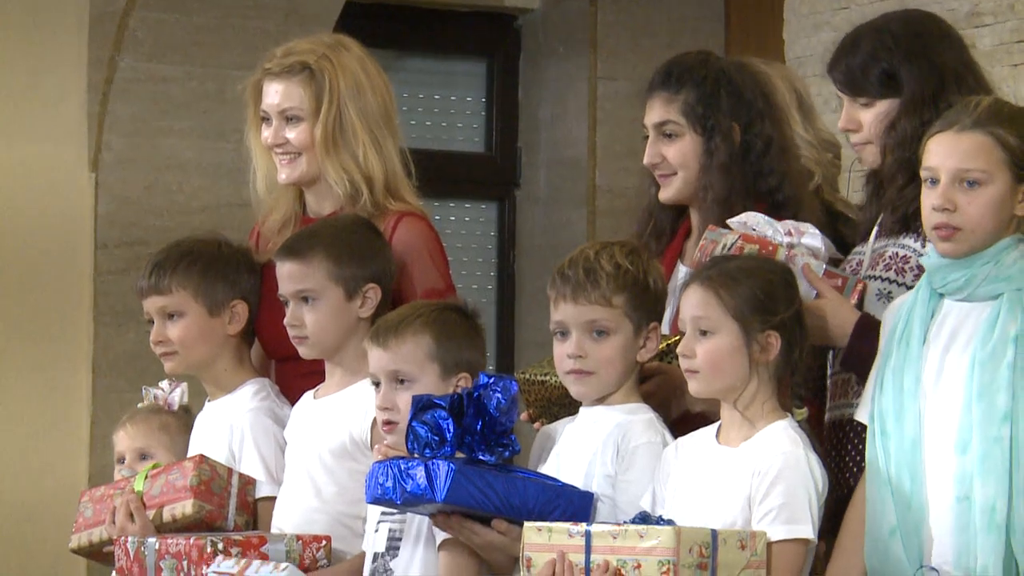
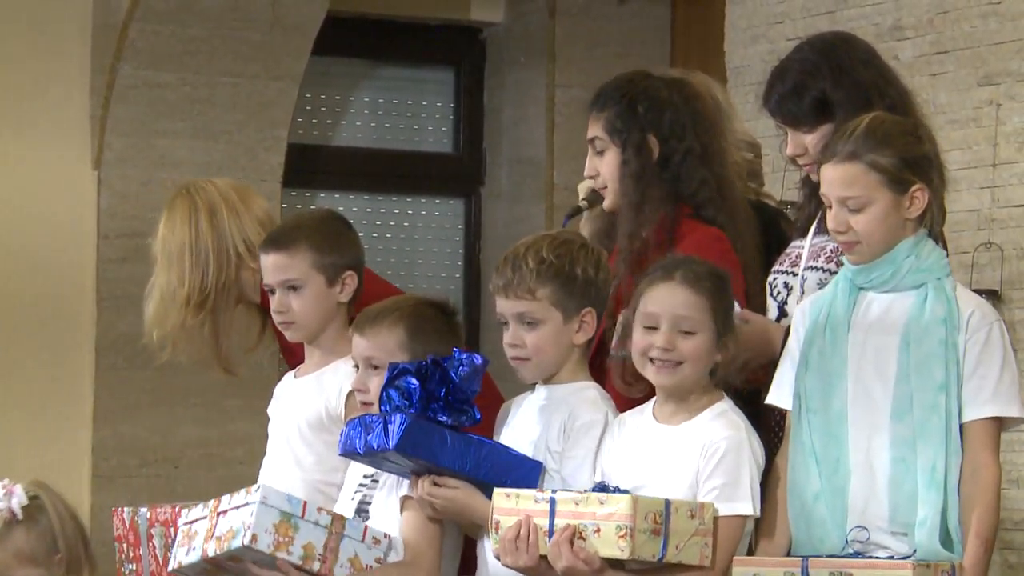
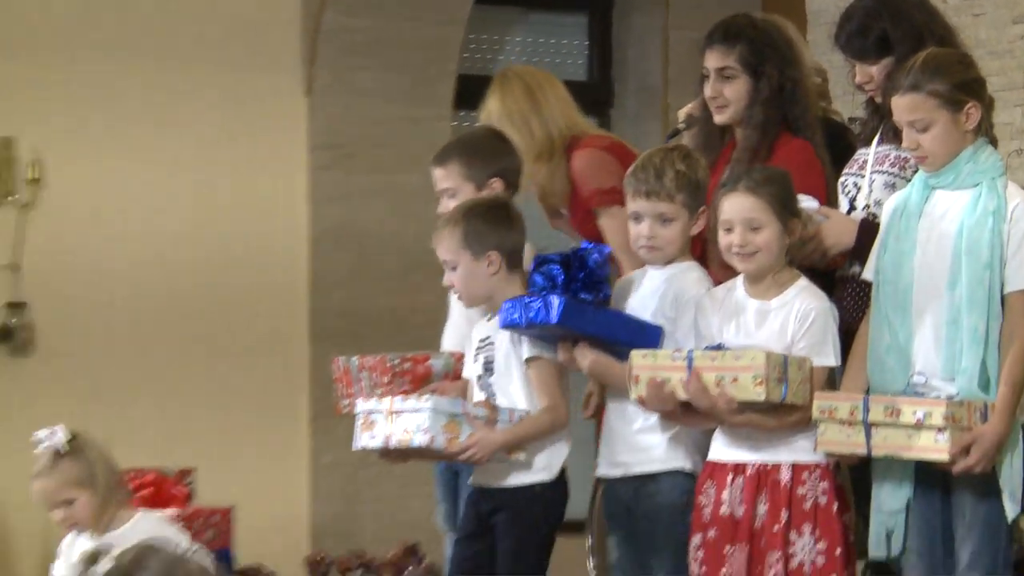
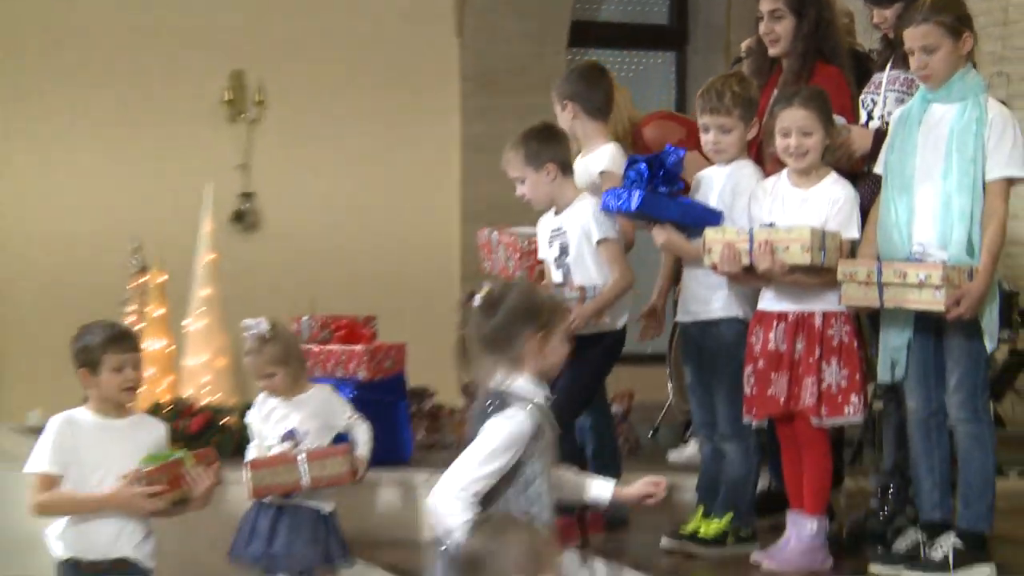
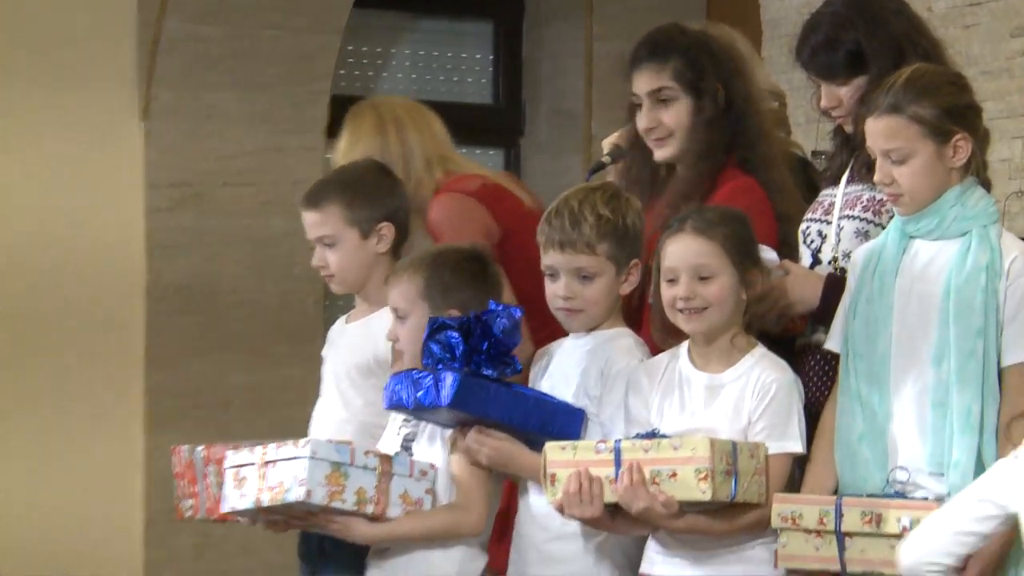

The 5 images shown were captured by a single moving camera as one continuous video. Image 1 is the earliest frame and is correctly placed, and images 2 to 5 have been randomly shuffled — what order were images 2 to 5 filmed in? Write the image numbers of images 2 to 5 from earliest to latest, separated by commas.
2, 5, 3, 4
